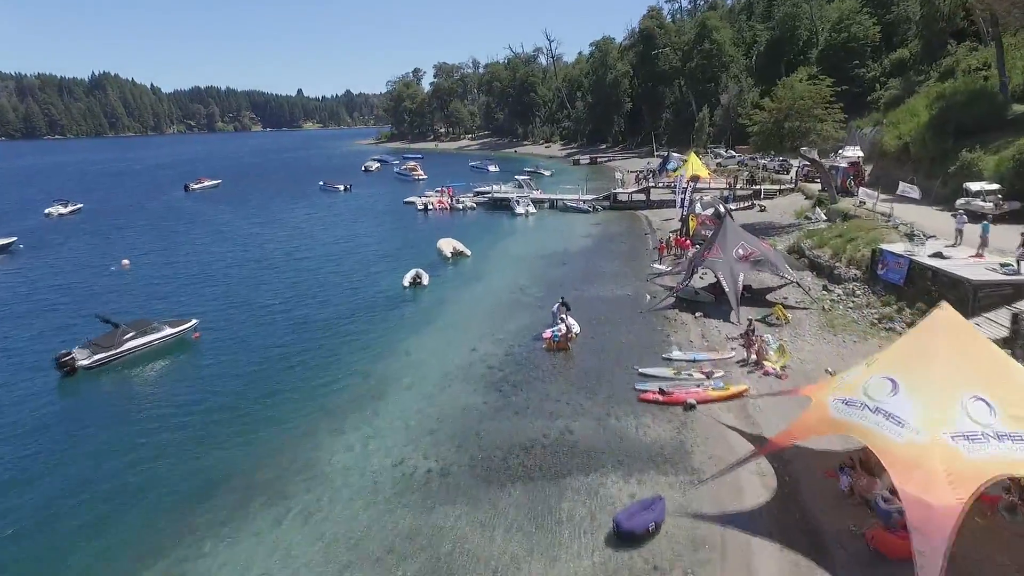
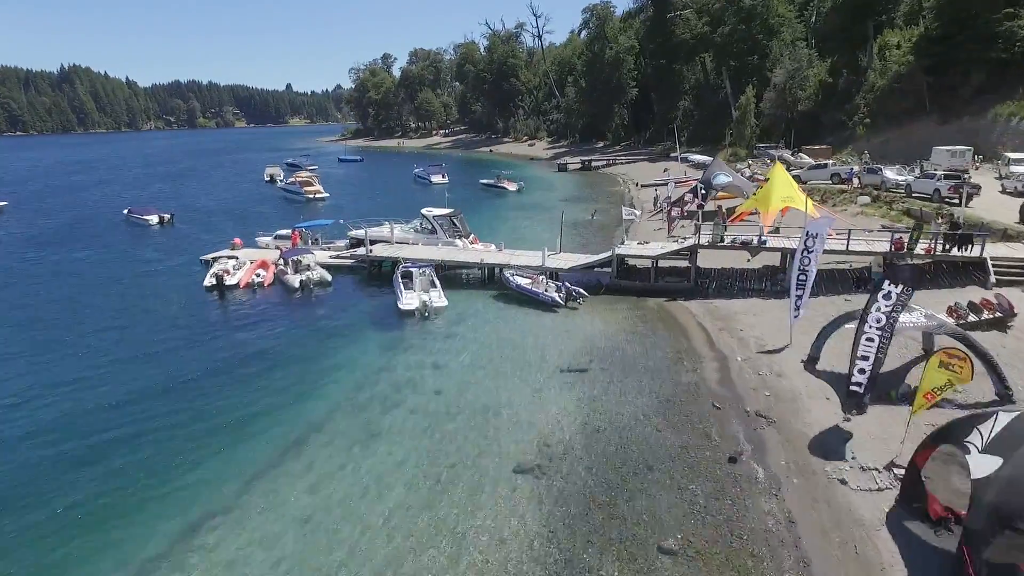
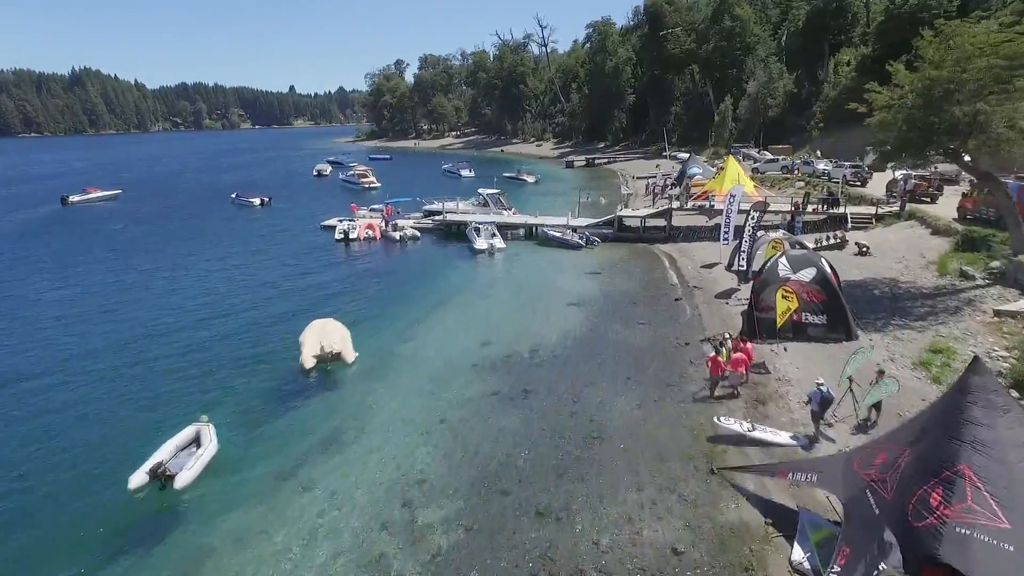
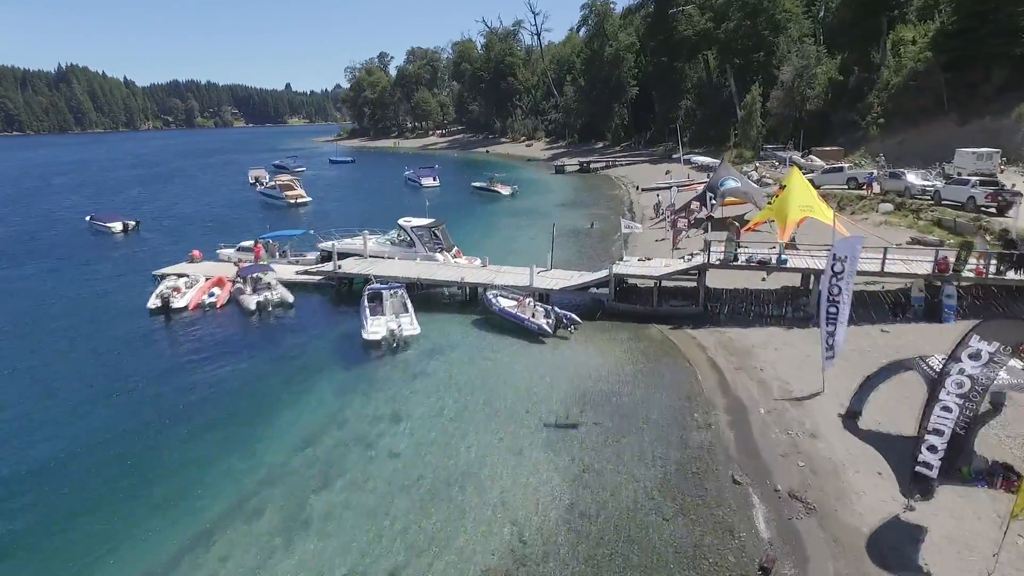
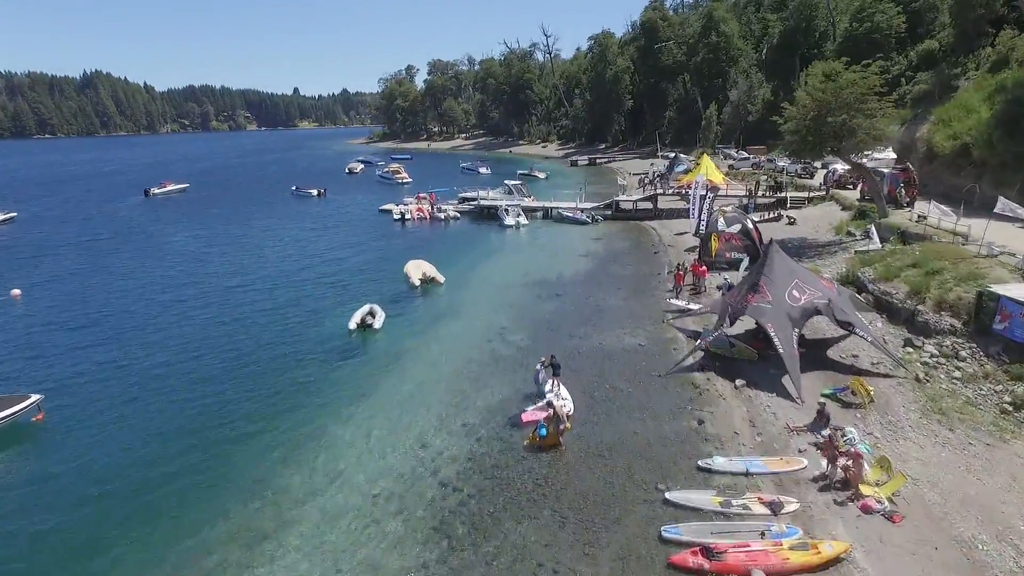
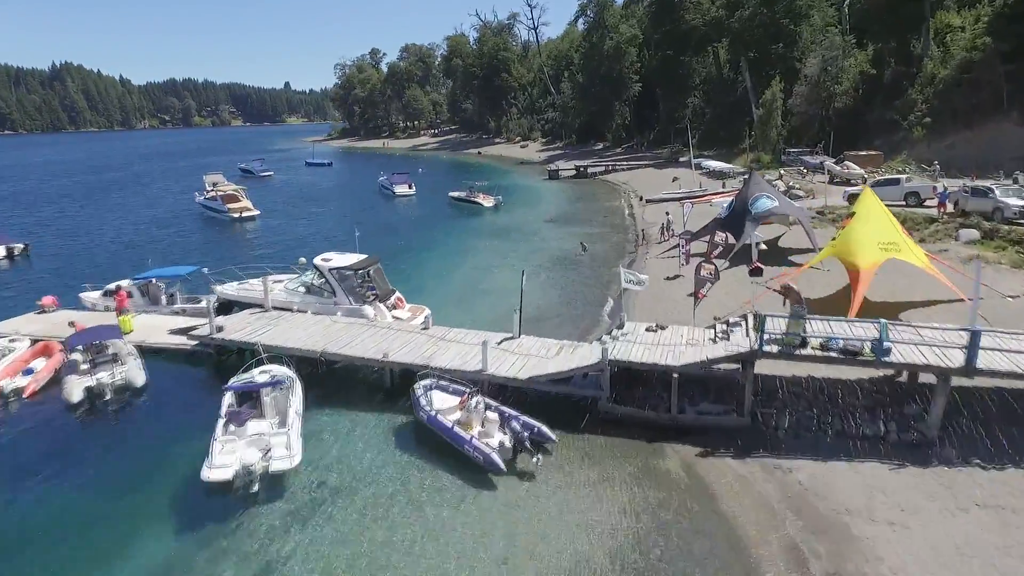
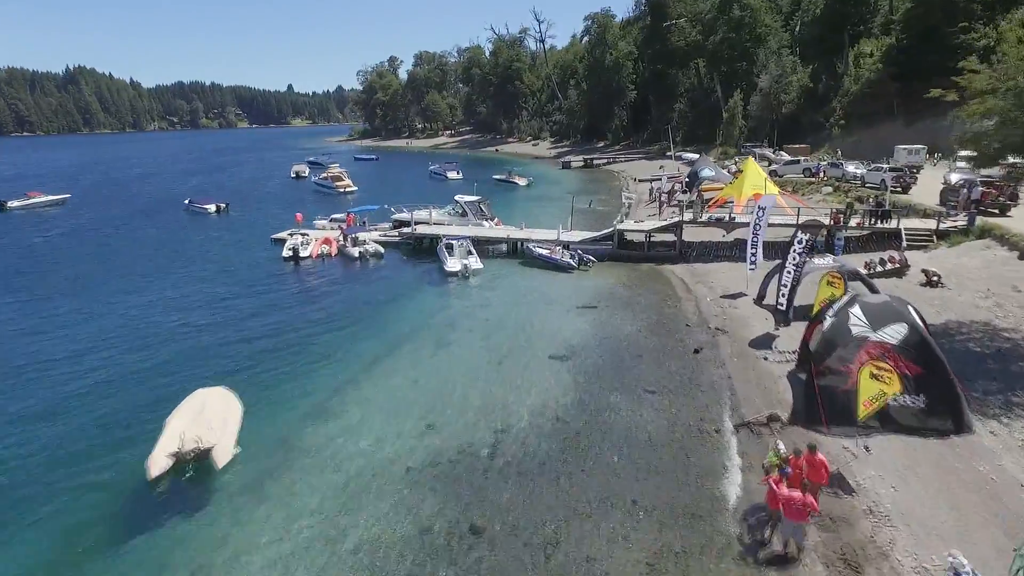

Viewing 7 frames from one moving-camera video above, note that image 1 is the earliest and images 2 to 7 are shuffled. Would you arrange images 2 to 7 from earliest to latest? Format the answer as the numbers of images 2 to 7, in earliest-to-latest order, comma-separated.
5, 3, 7, 2, 4, 6
